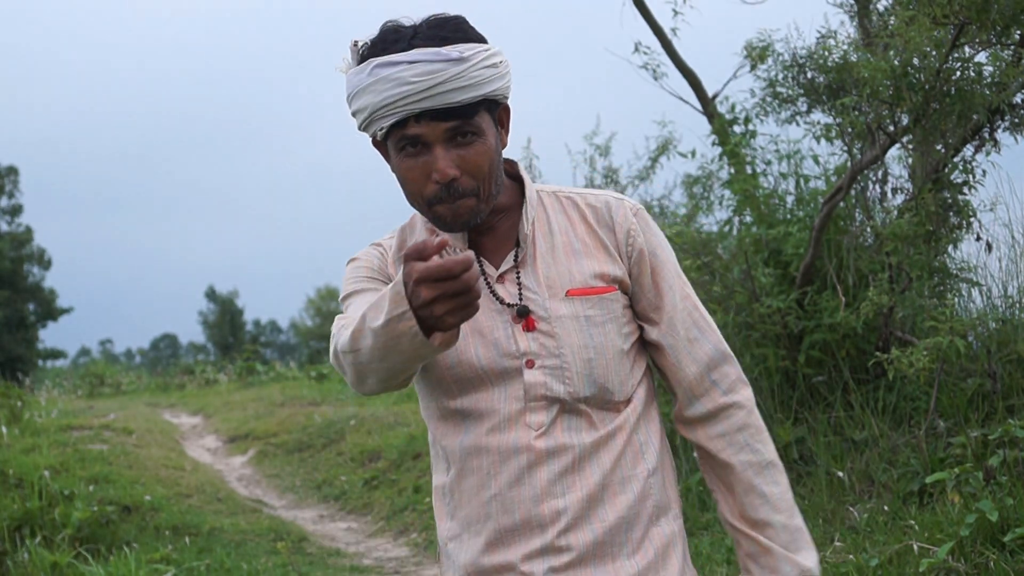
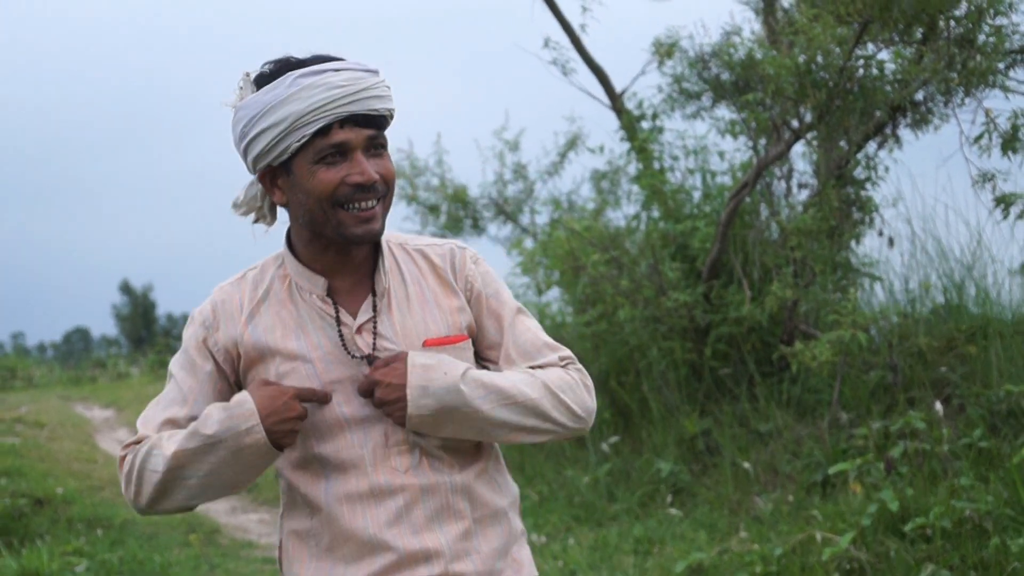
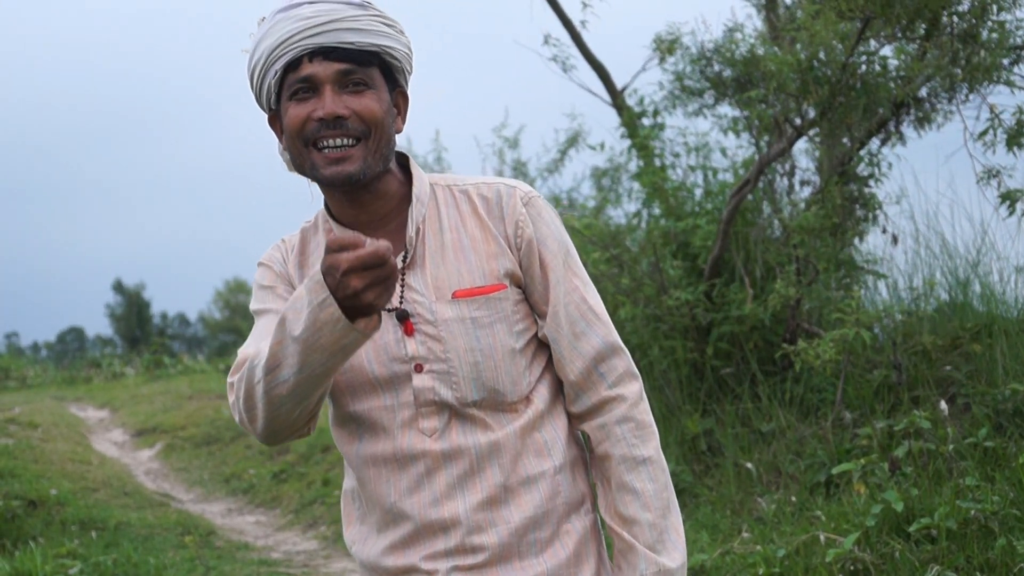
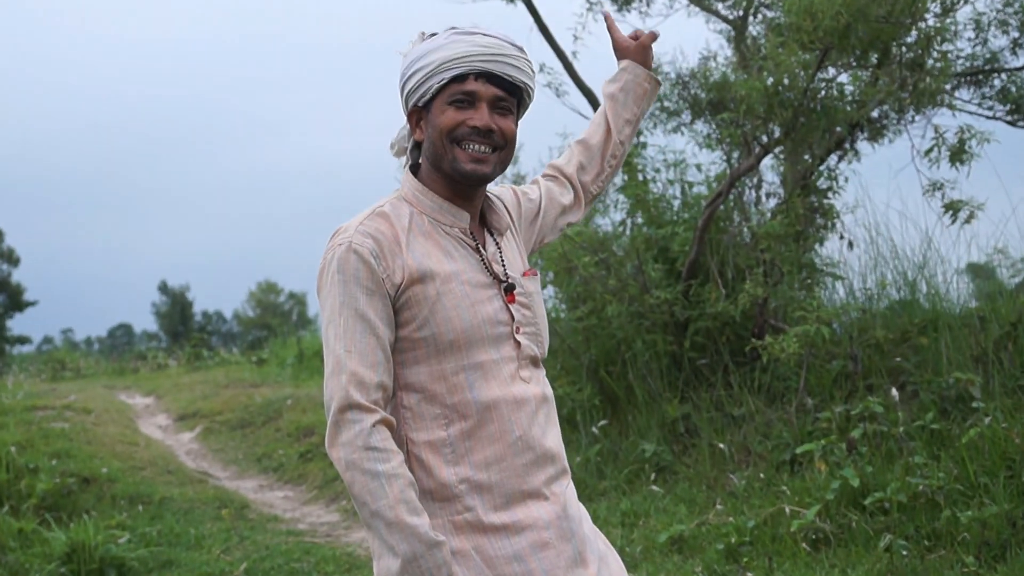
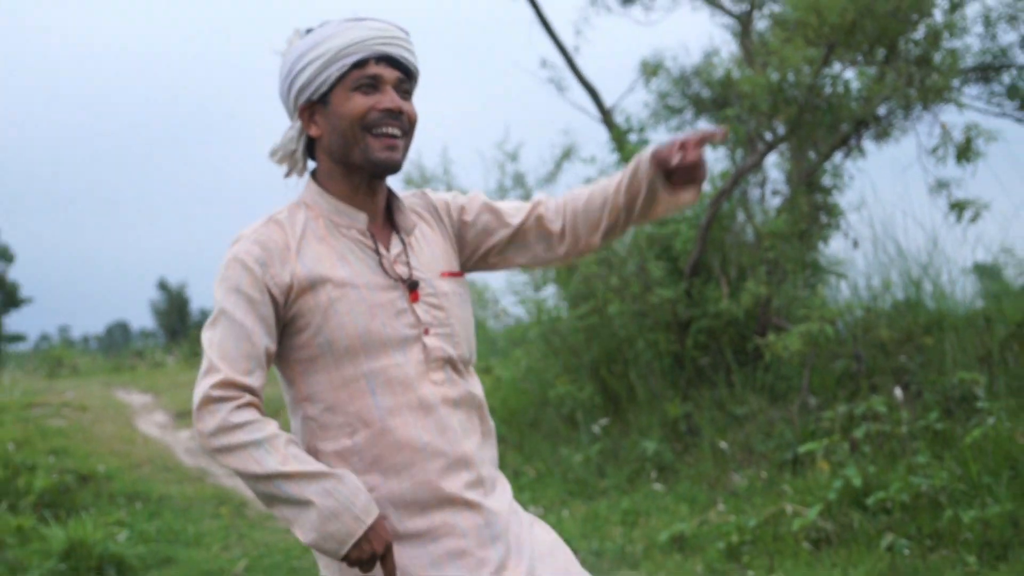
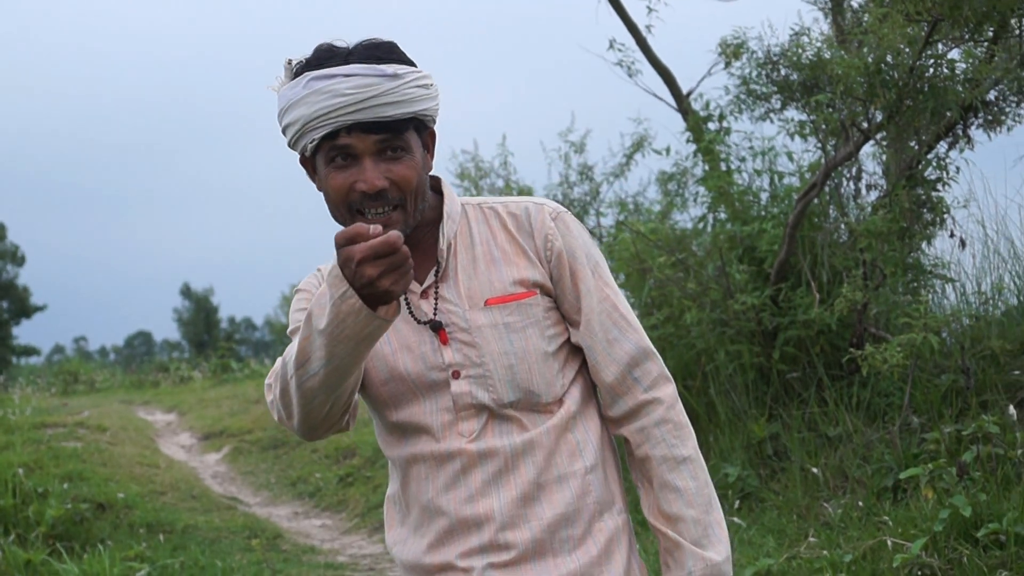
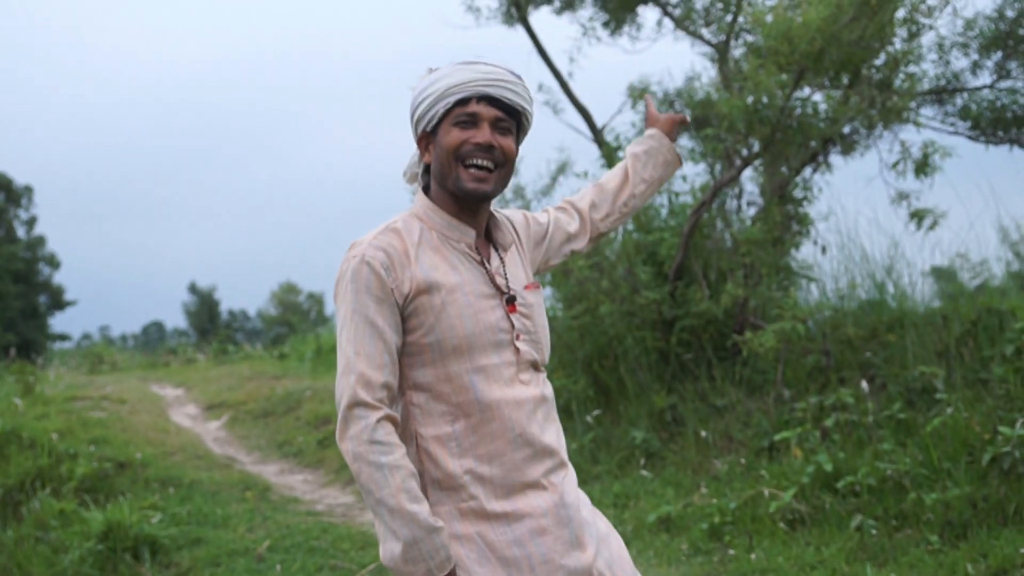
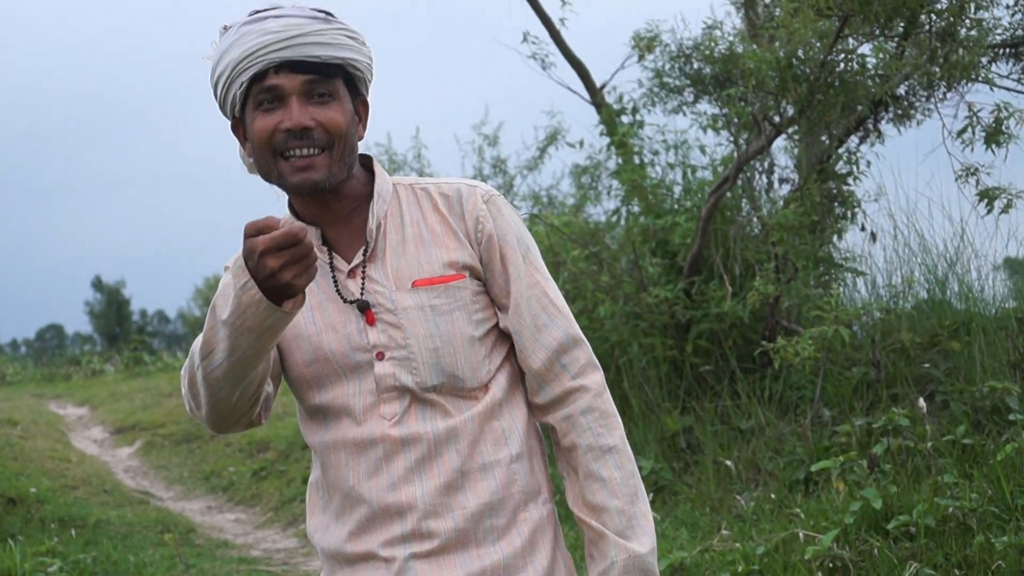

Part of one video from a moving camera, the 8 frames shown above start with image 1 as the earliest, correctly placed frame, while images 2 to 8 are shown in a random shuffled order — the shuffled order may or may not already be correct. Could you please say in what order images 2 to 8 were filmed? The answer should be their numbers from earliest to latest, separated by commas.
6, 8, 3, 2, 5, 7, 4
